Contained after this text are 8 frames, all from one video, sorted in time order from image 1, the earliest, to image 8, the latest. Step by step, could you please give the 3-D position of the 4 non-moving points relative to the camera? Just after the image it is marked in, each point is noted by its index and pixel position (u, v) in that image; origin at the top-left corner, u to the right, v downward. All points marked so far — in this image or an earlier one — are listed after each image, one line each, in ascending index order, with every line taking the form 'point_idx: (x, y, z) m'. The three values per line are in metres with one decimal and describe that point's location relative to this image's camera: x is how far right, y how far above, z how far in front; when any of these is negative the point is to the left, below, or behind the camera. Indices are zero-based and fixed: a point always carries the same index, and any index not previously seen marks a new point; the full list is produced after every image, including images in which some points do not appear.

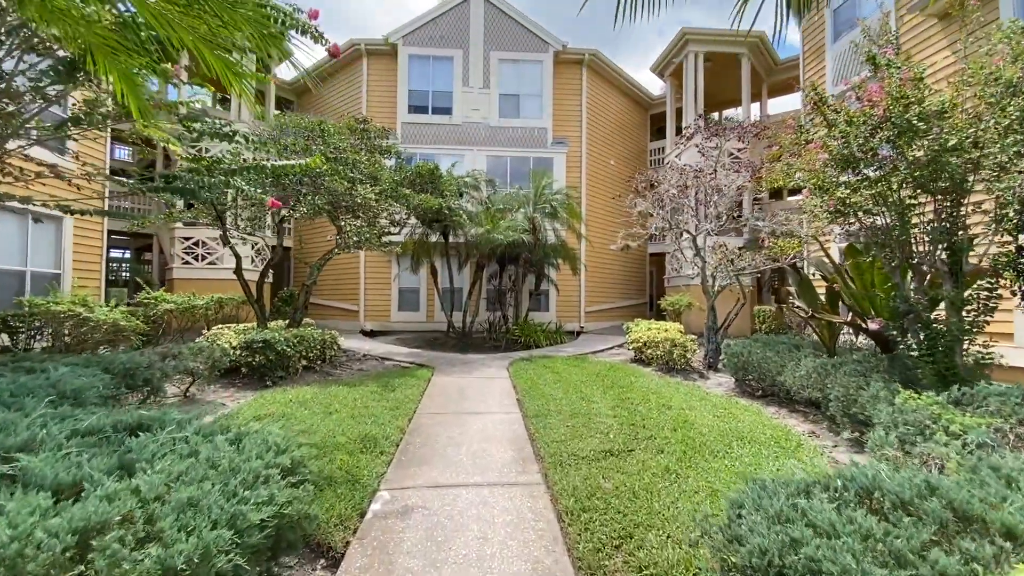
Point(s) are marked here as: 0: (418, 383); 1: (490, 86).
0: (-1.4, -1.4, +7.0) m
1: (-0.7, +6.4, +15.3) m
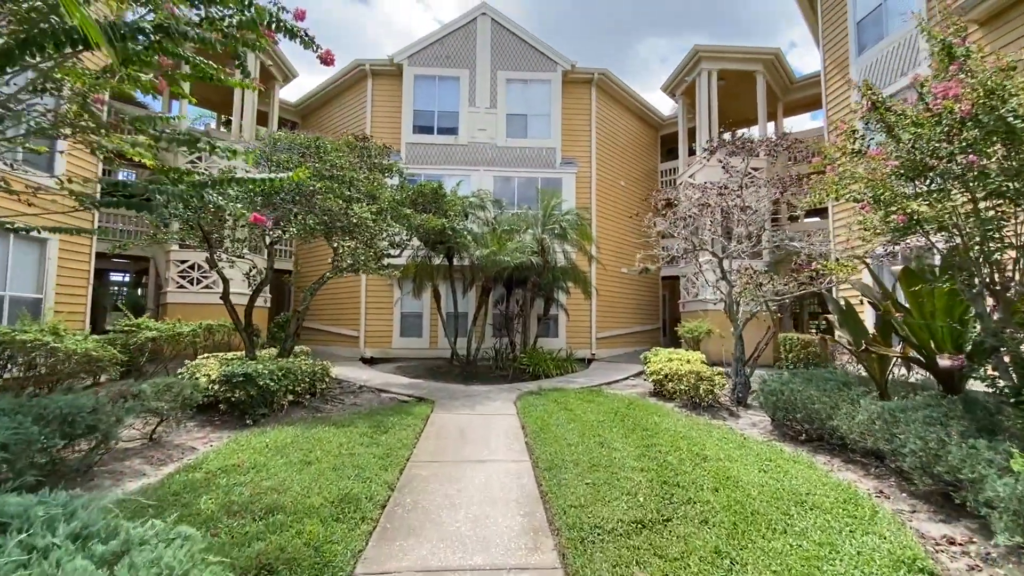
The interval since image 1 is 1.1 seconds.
0: (-1.3, -1.8, +6.3) m
1: (-0.5, +5.7, +14.9) m
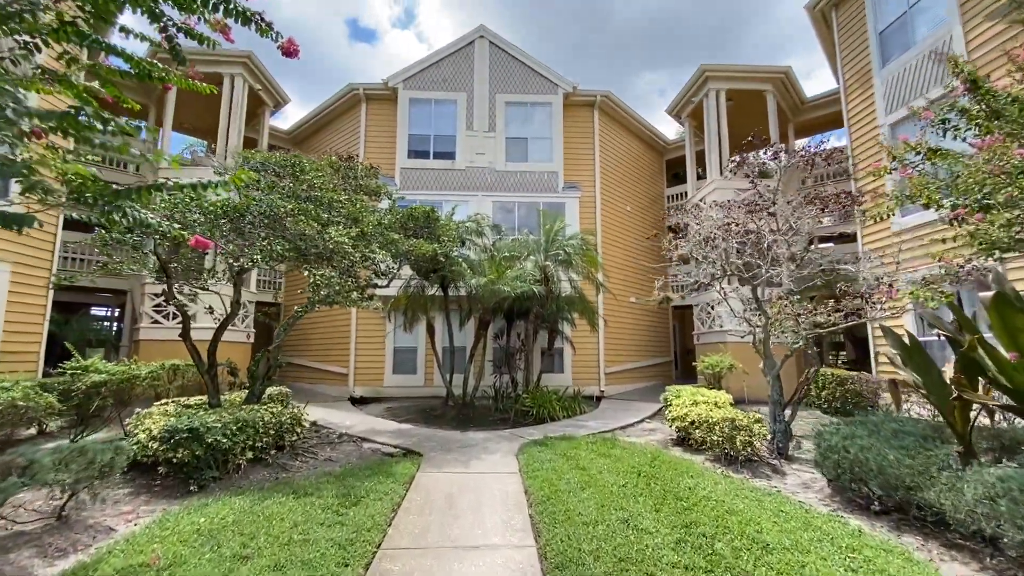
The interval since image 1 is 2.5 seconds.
0: (-1.3, -2.2, +5.1) m
1: (-0.5, +4.7, +14.2) m
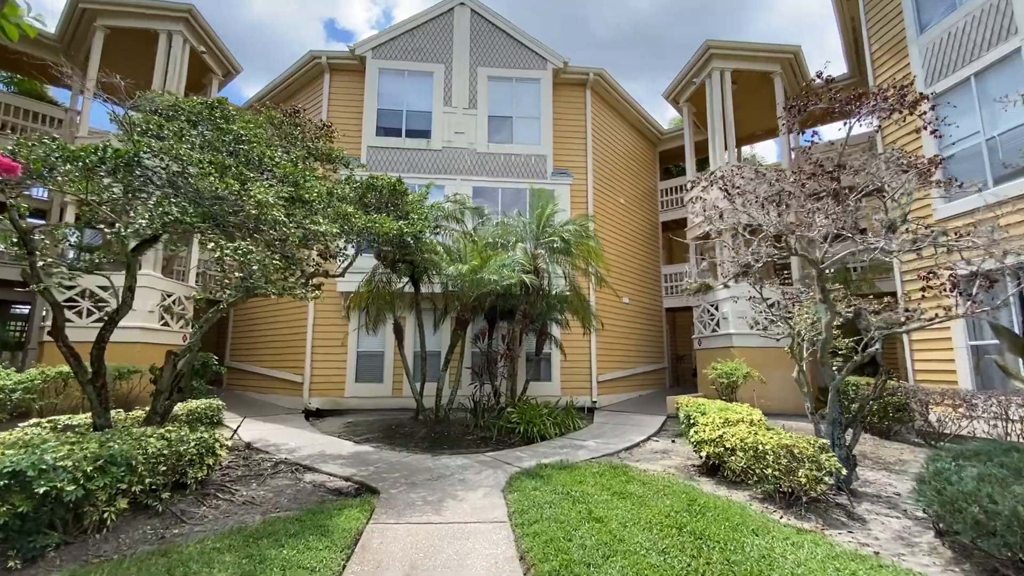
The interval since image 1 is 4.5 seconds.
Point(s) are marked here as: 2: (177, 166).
0: (-1.3, -2.0, +3.5) m
1: (-0.9, +4.8, +12.7) m
2: (-3.5, +1.3, +5.0) m
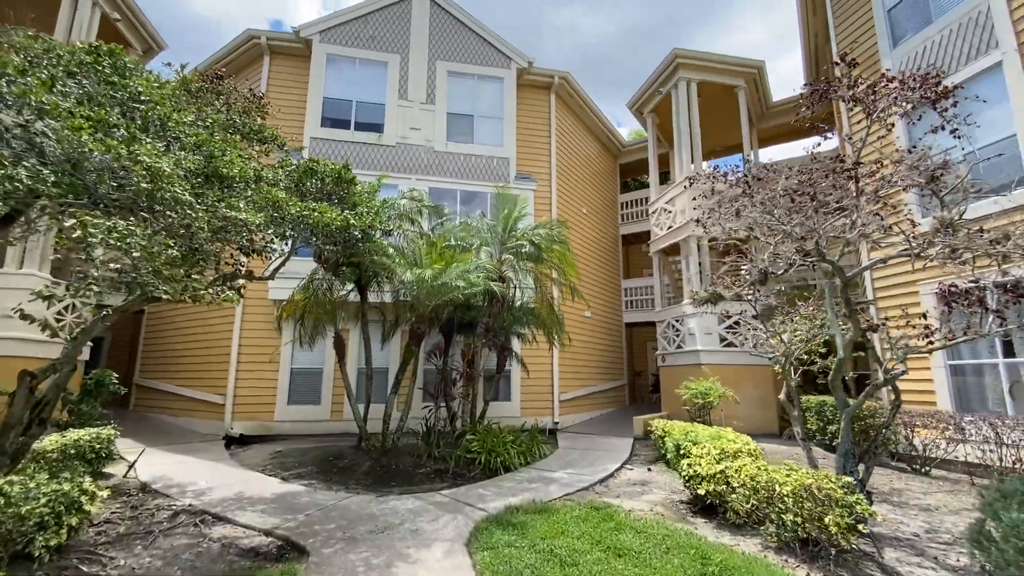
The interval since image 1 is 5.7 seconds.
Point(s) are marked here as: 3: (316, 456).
0: (-1.4, -1.9, +2.3) m
1: (-1.9, +4.6, +11.7) m
2: (-3.6, +1.3, +3.7) m
3: (-3.3, -2.9, +8.2) m
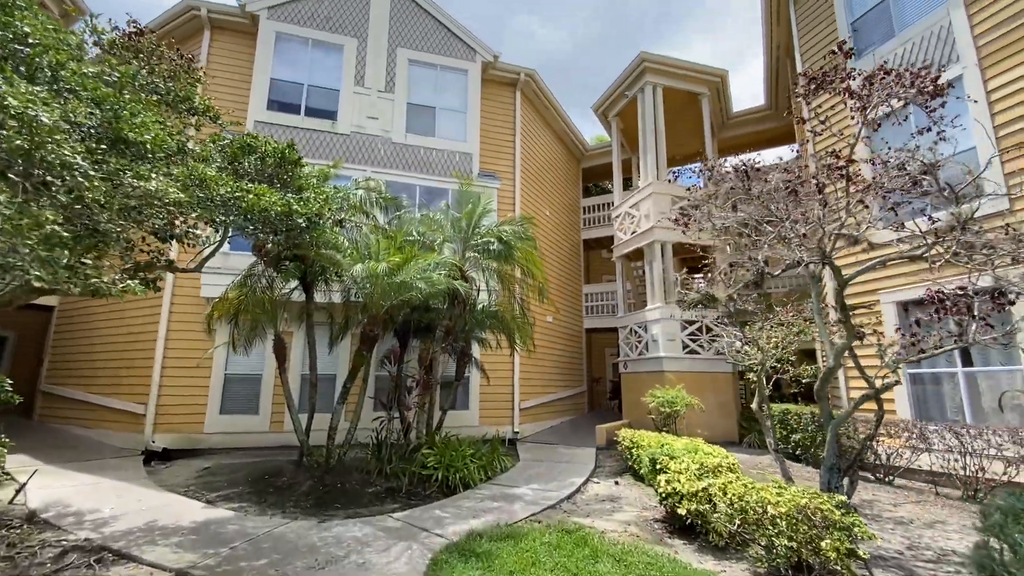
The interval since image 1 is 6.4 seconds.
0: (-1.5, -1.9, +1.6) m
1: (-2.7, +4.5, +11.0) m
2: (-3.8, +1.4, +2.9) m
3: (-4.0, -2.8, +7.3) m
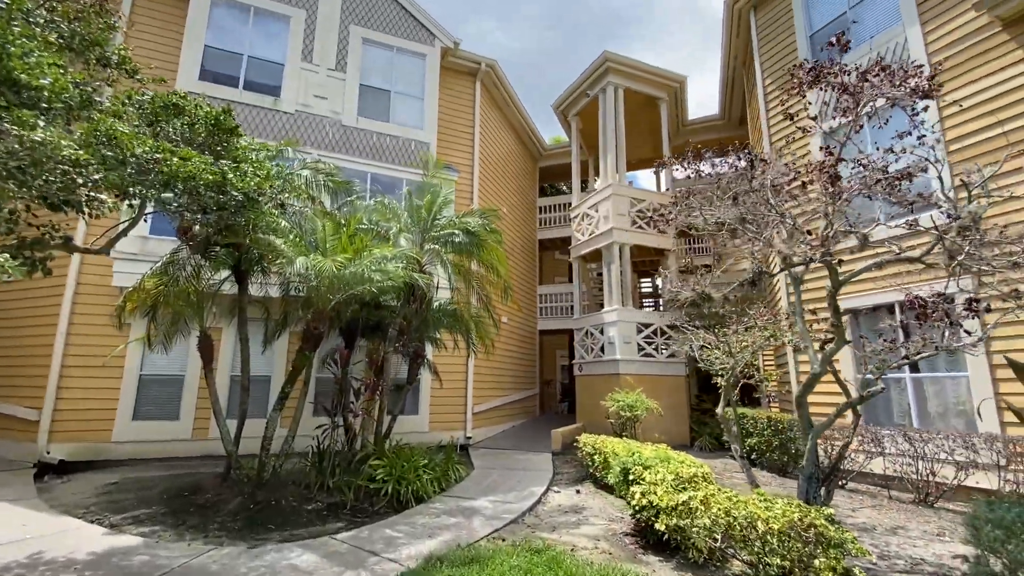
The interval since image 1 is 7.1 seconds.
0: (-1.5, -1.8, +1.0) m
1: (-3.5, +4.7, +10.2) m
2: (-3.8, +1.5, +2.0) m
3: (-4.6, -2.7, +6.4) m
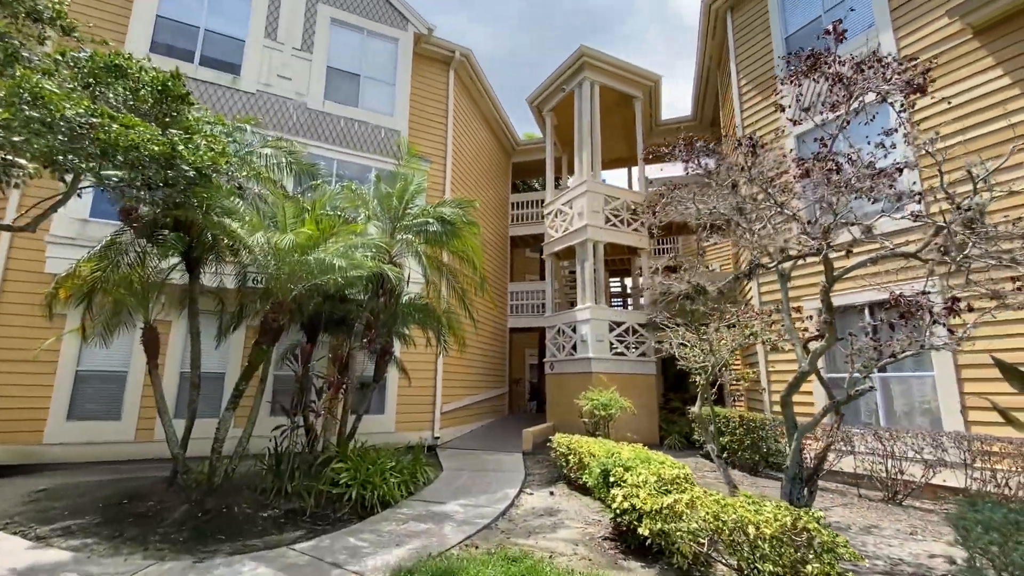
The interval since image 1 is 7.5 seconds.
0: (-1.4, -1.7, +0.7) m
1: (-4.0, +4.8, +9.7) m
2: (-3.7, +1.6, +1.5) m
3: (-4.9, -2.5, +5.8) m
